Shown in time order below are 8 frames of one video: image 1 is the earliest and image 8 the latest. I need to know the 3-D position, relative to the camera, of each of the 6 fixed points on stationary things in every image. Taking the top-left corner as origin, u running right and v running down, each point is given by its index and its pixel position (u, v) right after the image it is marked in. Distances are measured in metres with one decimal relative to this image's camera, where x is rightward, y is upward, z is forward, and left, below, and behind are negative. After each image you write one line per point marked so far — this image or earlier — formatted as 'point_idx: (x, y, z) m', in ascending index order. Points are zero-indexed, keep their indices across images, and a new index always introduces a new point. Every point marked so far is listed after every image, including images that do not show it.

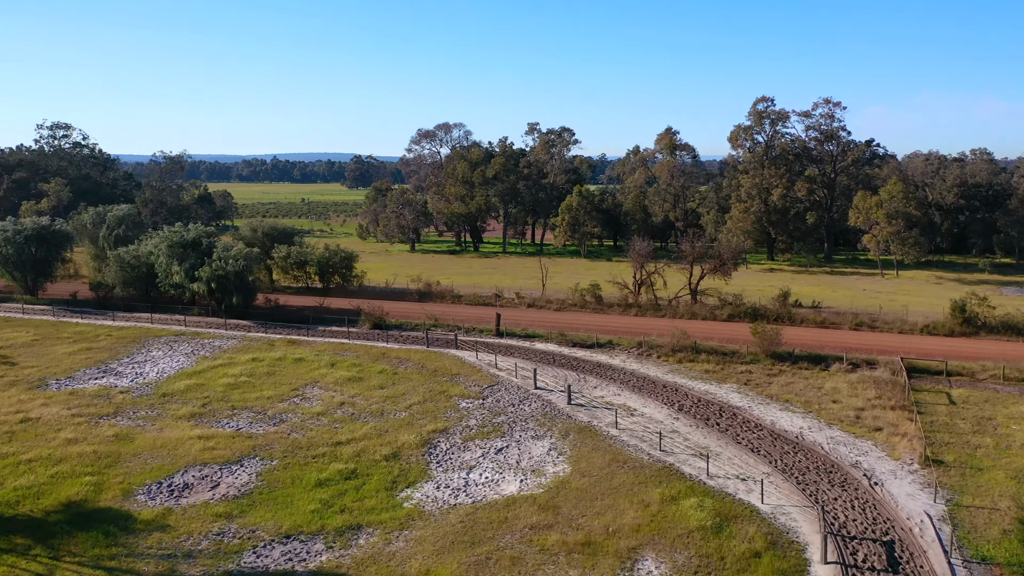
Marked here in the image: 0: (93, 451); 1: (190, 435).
0: (-9.5, -3.7, +19.1) m
1: (-7.6, -3.5, +19.9) m
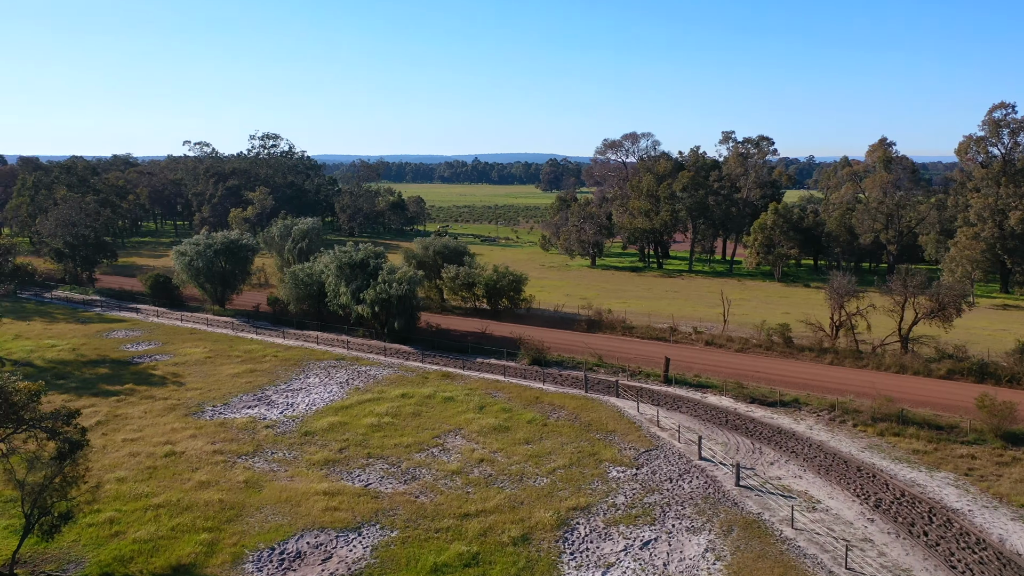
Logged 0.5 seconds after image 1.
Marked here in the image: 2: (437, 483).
0: (-6.4, -4.6, +18.4) m
1: (-4.4, -4.5, +18.7) m
2: (-1.7, -4.5, +19.2) m
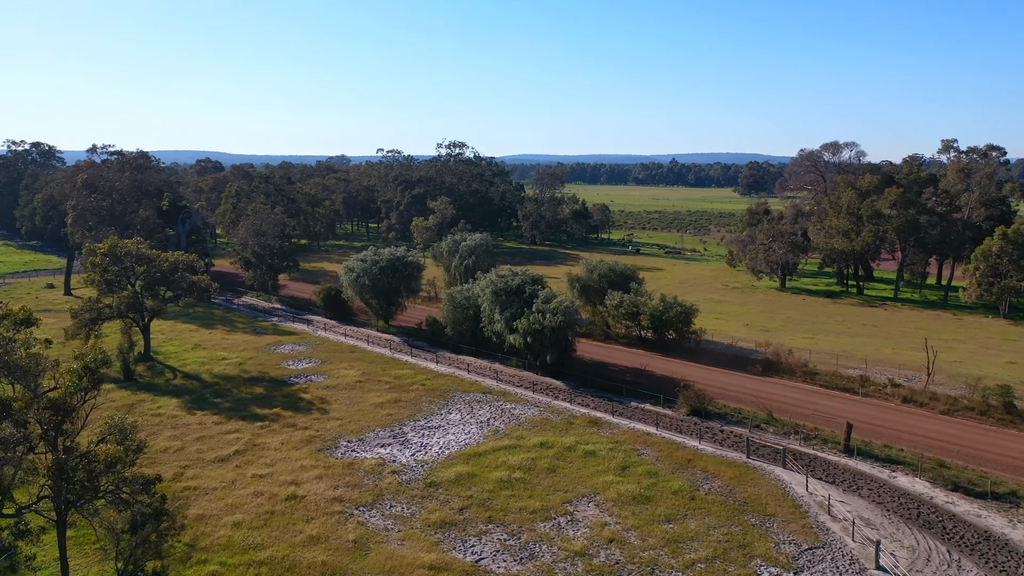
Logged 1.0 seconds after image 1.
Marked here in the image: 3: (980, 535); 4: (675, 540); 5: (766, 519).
0: (-3.9, -5.6, +17.2) m
1: (-1.8, -5.6, +17.1) m
2: (+0.9, -5.6, +17.0) m
3: (+10.0, -5.2, +17.9) m
4: (+3.5, -5.4, +18.0) m
5: (+5.7, -5.2, +18.8) m
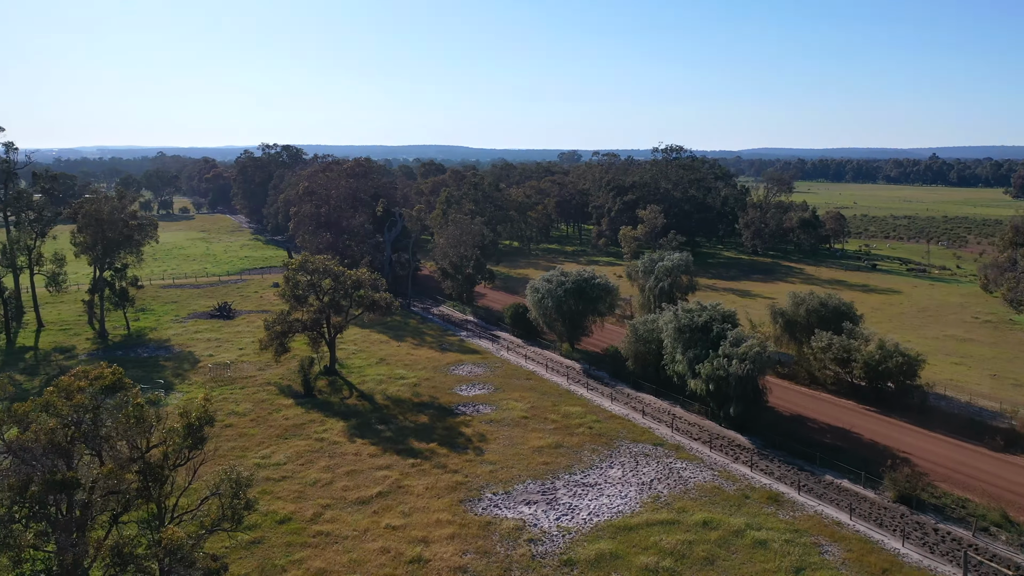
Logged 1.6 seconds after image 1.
0: (-1.6, -6.8, +15.6) m
1: (+0.3, -6.8, +14.9) m
2: (+2.9, -7.0, +14.0) m
3: (+11.9, -7.0, +12.5) m
4: (+5.7, -6.9, +14.3) m
5: (+8.0, -6.7, +14.5) m
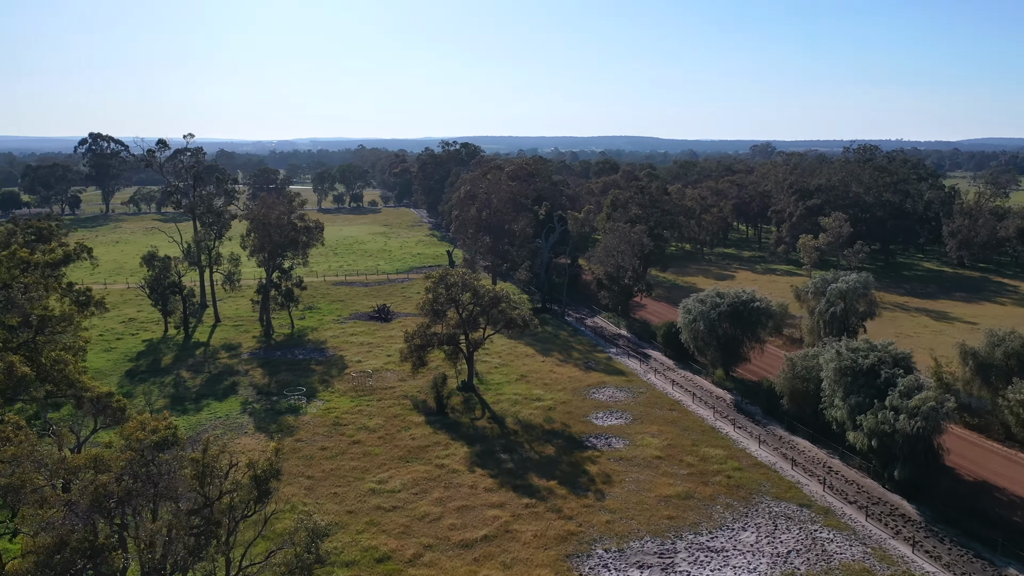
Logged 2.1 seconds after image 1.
0: (-0.4, -7.7, +14.0) m
1: (+1.4, -7.8, +13.0) m
2: (+3.7, -8.1, +11.6) m
3: (+12.1, -8.4, +8.1) m
4: (+6.5, -8.1, +11.2) m
5: (+8.8, -8.0, +10.9) m
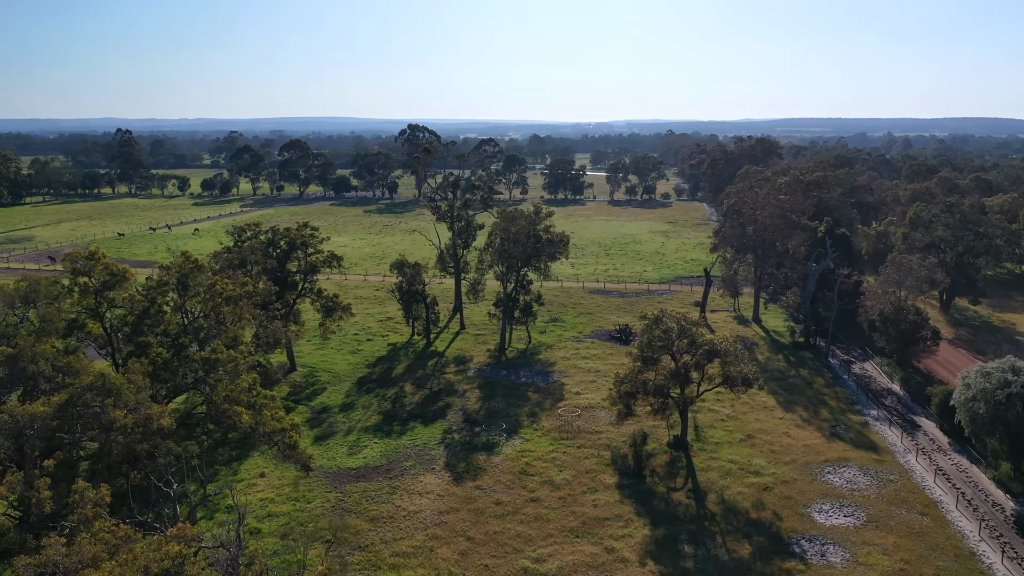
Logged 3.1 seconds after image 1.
0: (-0.1, -9.6, +11.1) m
1: (+1.2, -9.9, +9.5) m
2: (+2.8, -10.3, +7.4) m
3: (+9.5, -11.3, +1.2) m
4: (+5.3, -10.5, +6.1) m
5: (+7.3, -10.6, +5.0) m
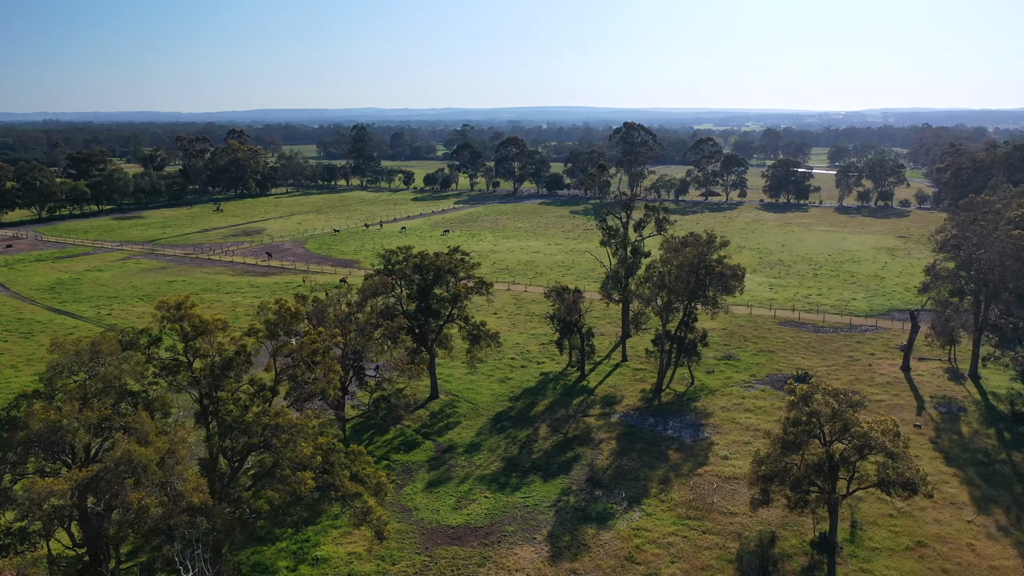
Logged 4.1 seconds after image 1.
0: (-1.7, -11.6, +8.8) m
1: (-1.0, -12.0, +6.9) m
2: (0.0, -12.5, +4.5) m
3: (+4.7, -13.9, -3.3) m
4: (+2.0, -12.8, +2.5) m
5: (+3.7, -13.1, +0.9) m
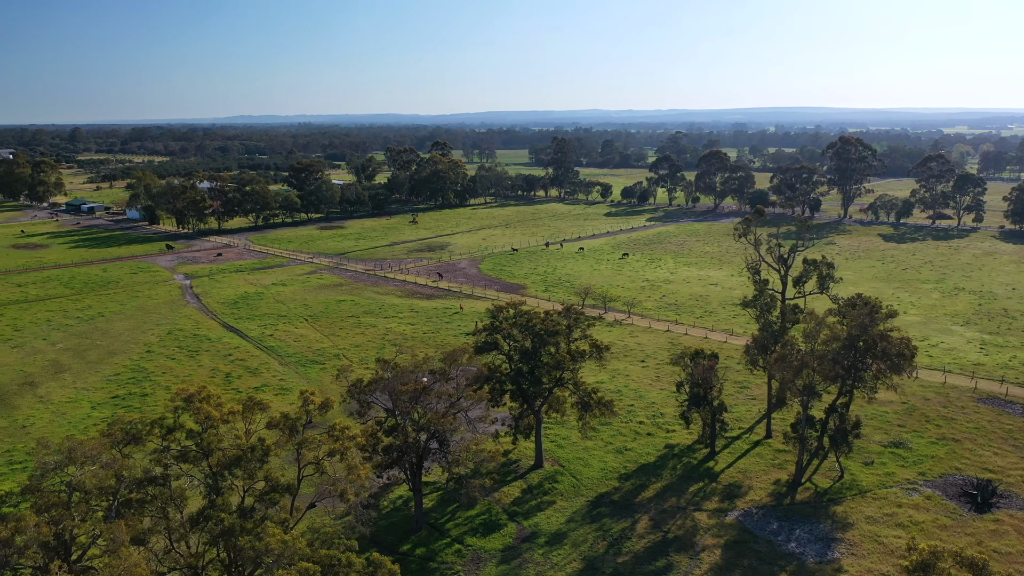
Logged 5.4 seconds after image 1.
0: (-5.3, -14.2, +6.3) m
1: (-5.1, -14.6, +4.3) m
2: (-4.8, -15.1, +1.7) m
3: (-2.3, -16.7, -7.0) m
4: (-3.3, -15.5, -0.7) m
5: (-2.2, -15.8, -2.7) m
